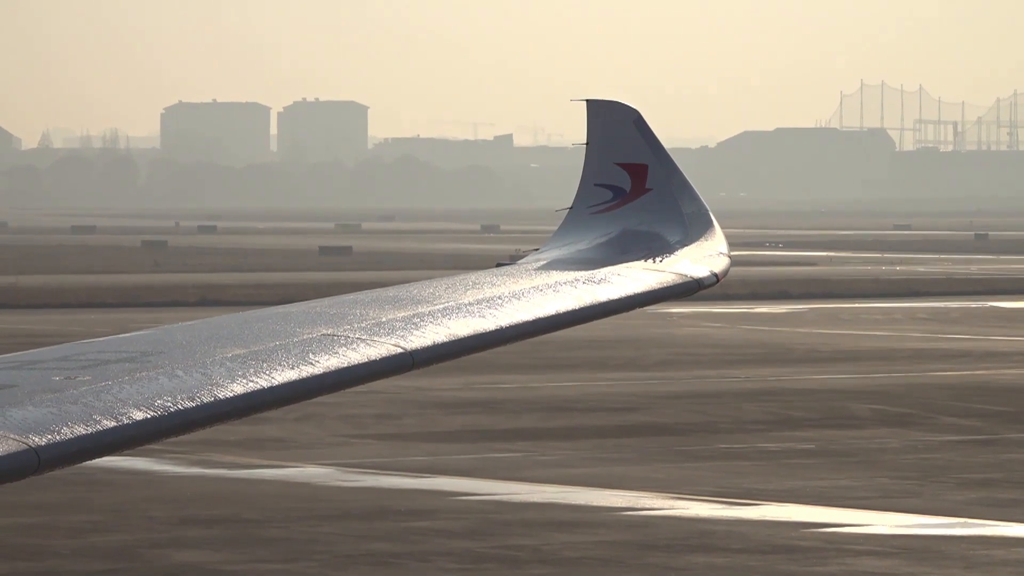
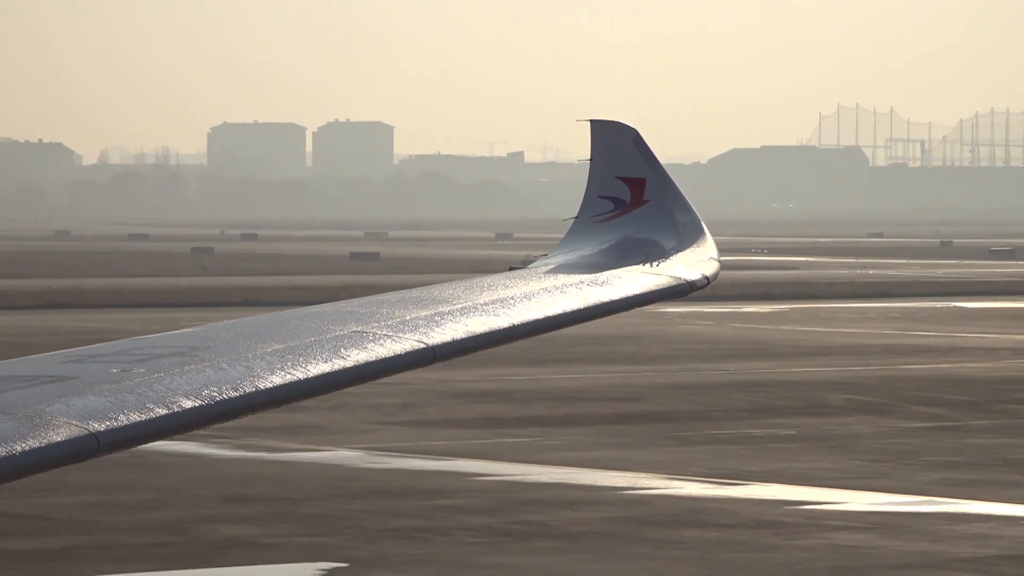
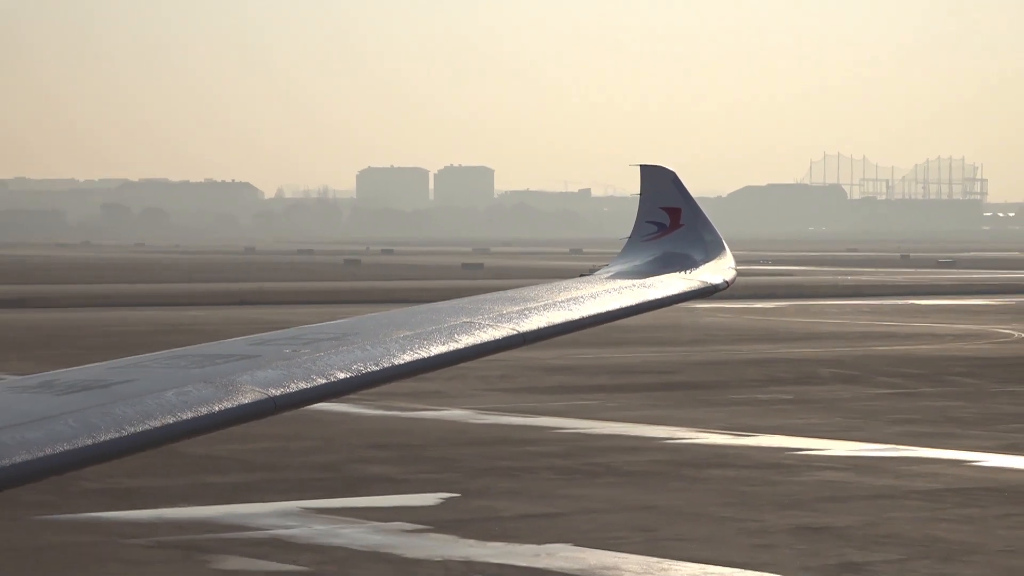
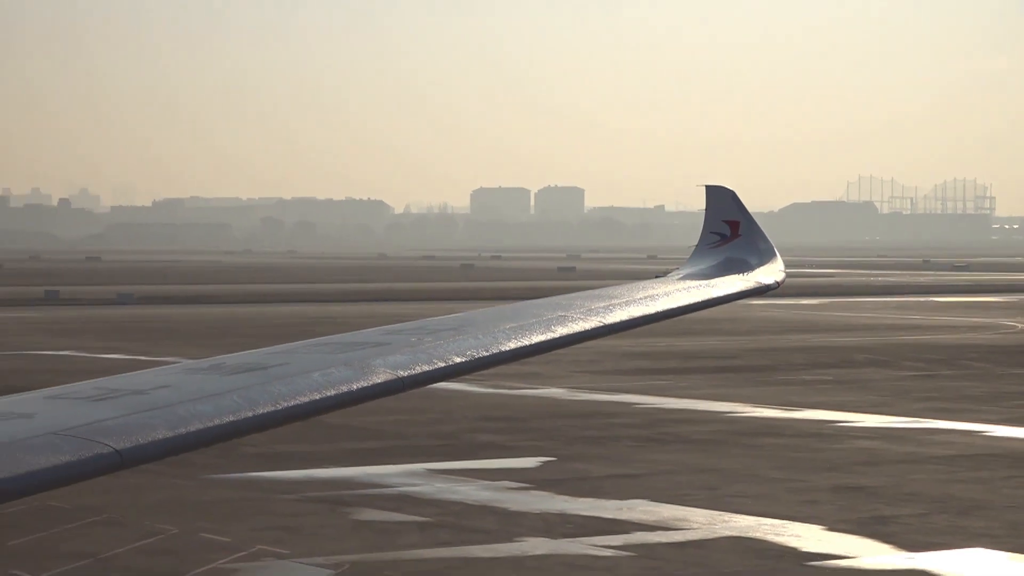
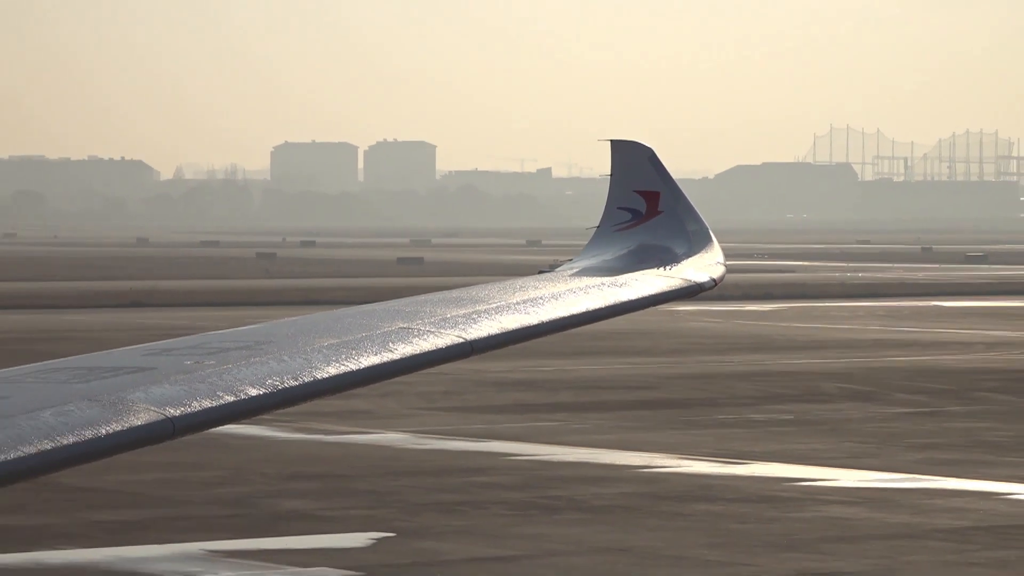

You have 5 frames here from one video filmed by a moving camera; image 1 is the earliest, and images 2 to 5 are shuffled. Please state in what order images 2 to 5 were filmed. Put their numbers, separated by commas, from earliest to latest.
2, 5, 3, 4
